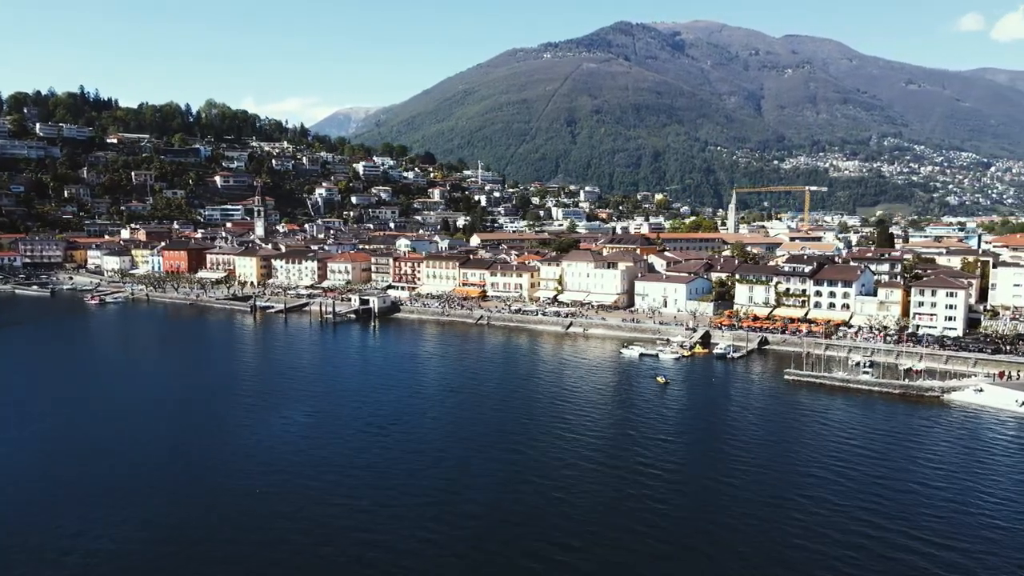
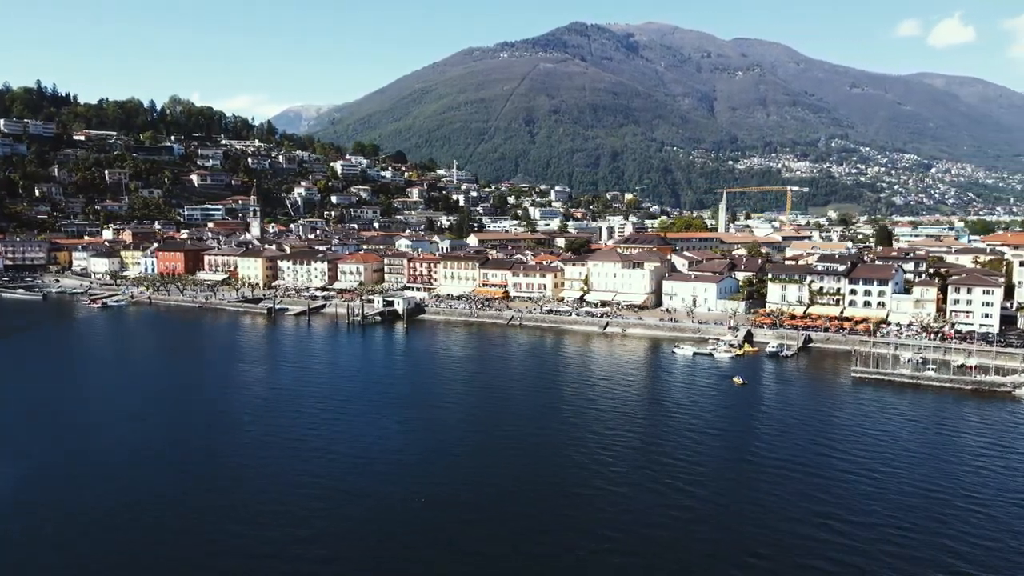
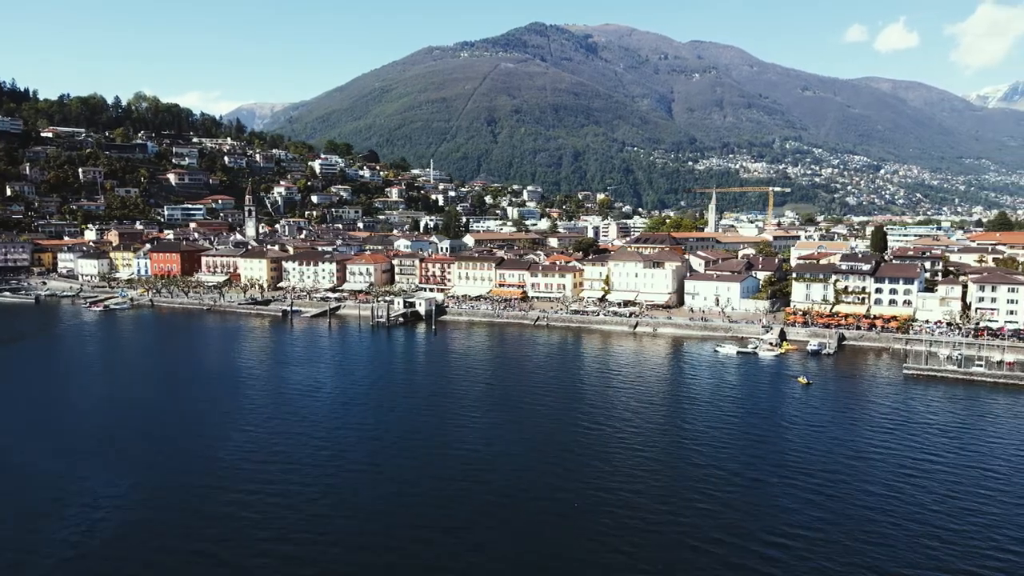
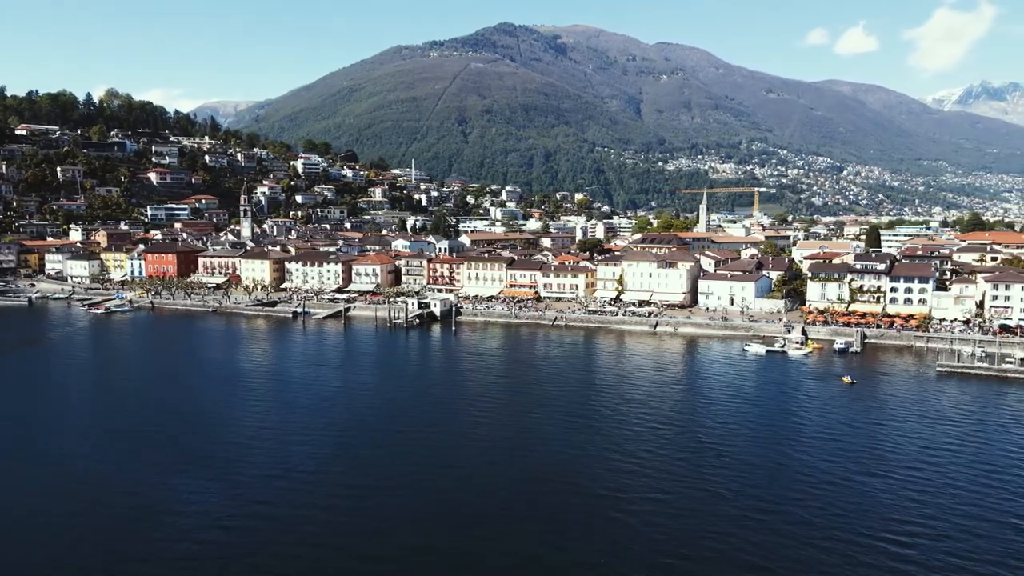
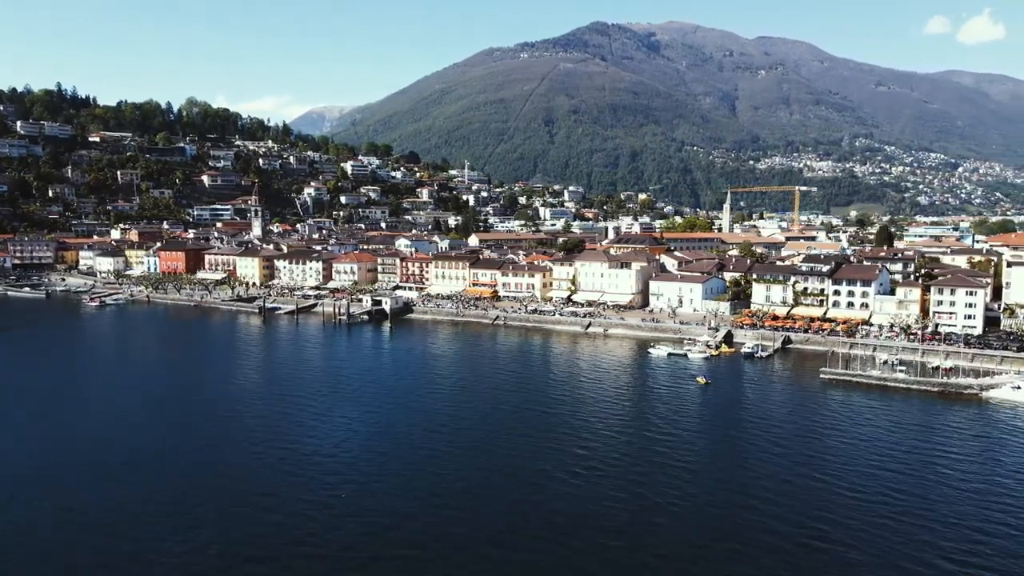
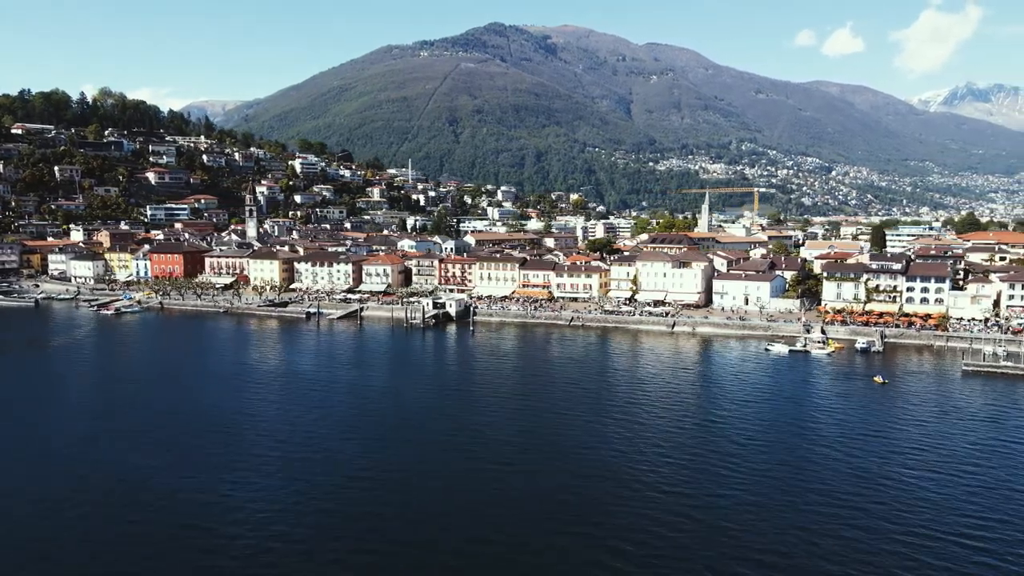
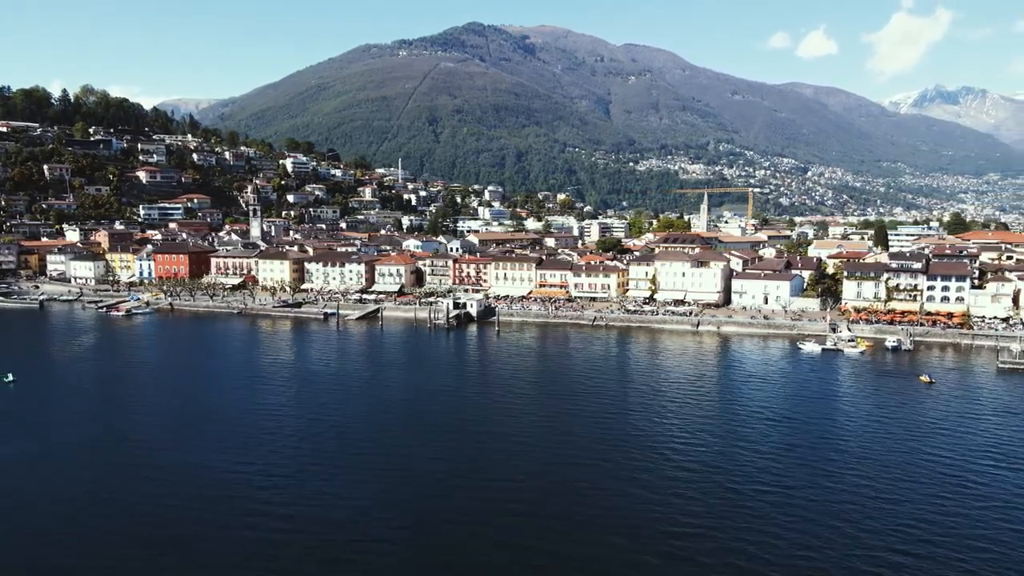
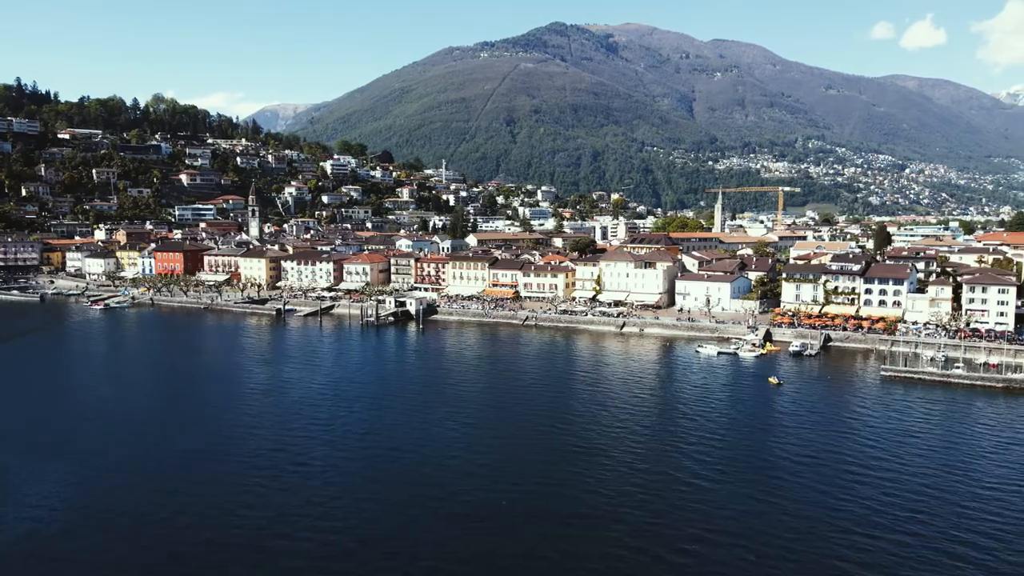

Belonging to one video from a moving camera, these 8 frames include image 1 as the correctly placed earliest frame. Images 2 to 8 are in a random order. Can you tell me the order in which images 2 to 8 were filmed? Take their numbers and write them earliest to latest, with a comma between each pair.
5, 2, 8, 3, 4, 6, 7
